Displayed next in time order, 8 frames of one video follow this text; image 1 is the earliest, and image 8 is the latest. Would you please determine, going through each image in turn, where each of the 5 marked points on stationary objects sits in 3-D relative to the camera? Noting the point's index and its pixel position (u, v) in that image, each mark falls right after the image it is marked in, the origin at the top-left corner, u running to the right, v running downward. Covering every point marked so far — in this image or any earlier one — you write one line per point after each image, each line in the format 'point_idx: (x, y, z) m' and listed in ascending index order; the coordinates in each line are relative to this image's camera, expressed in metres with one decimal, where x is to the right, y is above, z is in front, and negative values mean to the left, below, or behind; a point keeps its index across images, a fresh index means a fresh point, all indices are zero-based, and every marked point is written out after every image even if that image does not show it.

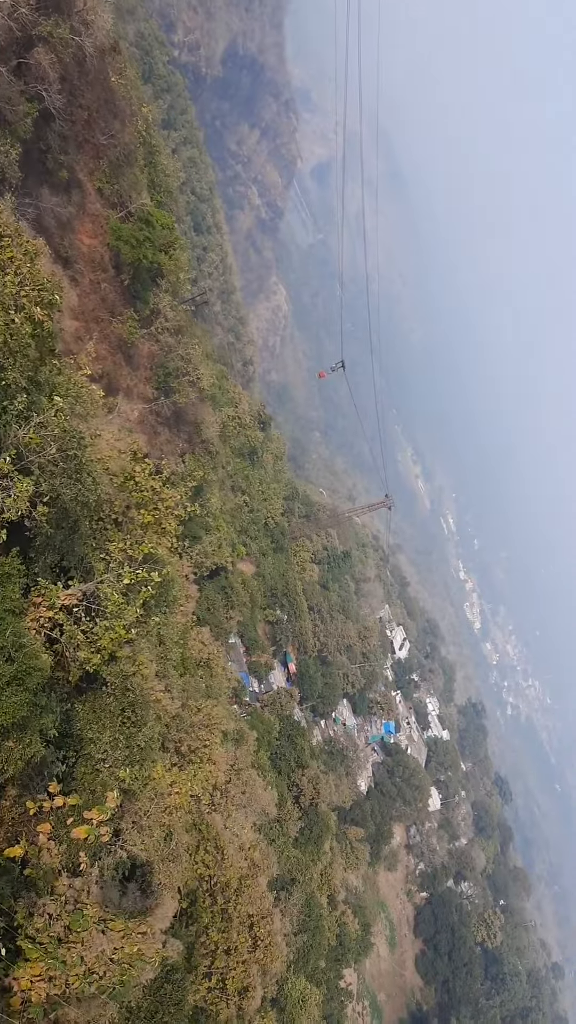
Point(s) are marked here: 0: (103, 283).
0: (-5.7, +7.1, +18.0) m
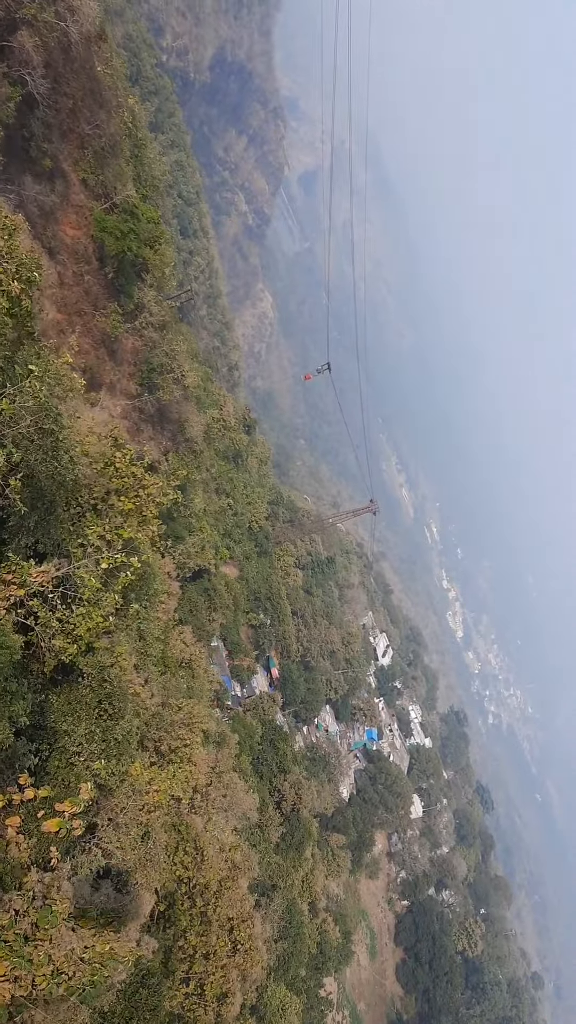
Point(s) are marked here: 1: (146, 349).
0: (-6.1, +7.2, +17.8) m
1: (-4.9, +5.6, +19.9) m
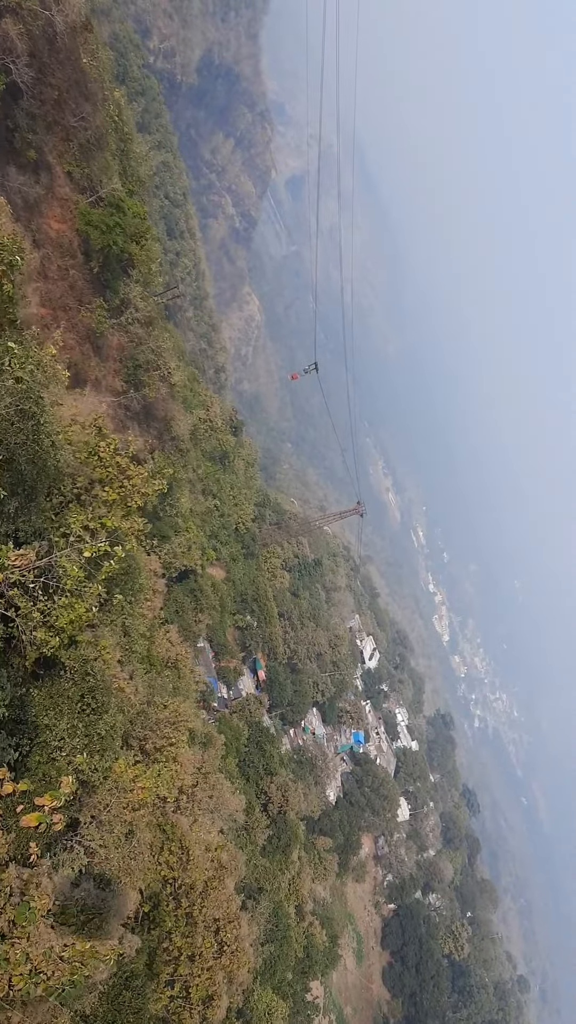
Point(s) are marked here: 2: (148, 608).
0: (-6.5, +7.3, +17.5) m
1: (-5.3, +5.6, +19.7) m
2: (-4.2, -2.7, +17.2) m
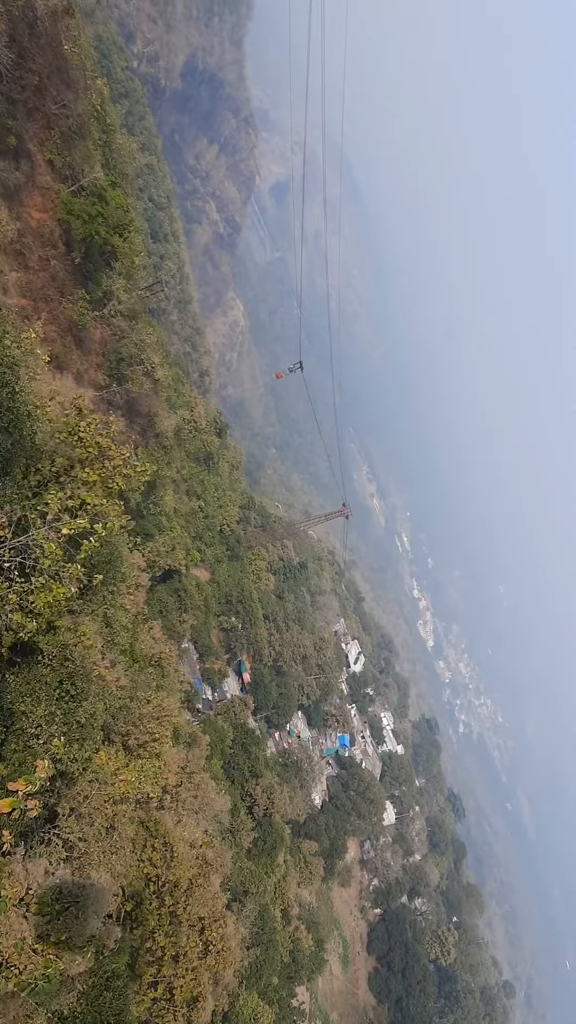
0: (-7.0, +7.5, +17.2) m
1: (-5.8, +5.8, +19.4) m
2: (-4.6, -2.5, +16.8) m
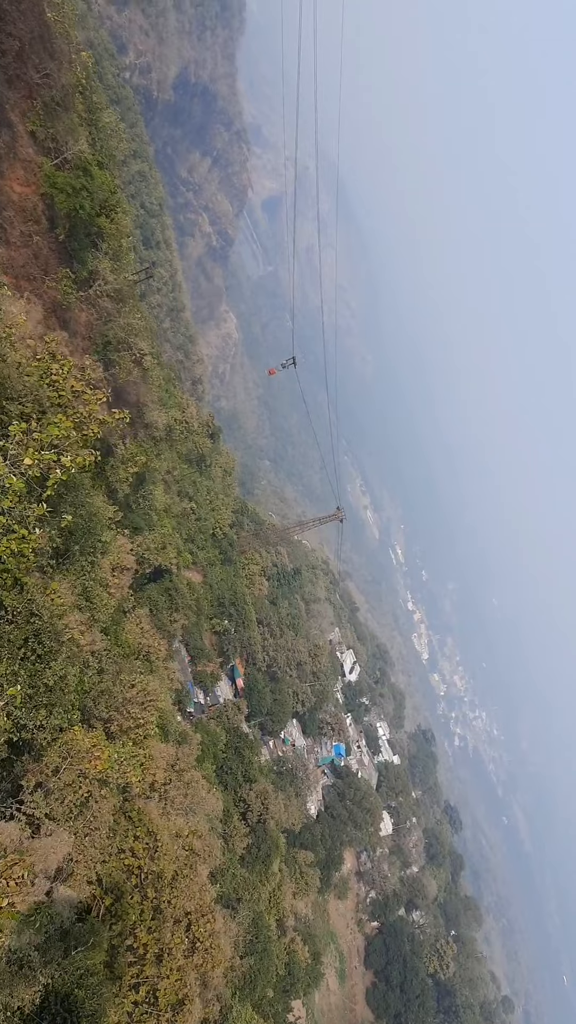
0: (-7.2, +7.9, +16.7) m
1: (-6.1, +6.2, +18.8) m
2: (-4.8, -2.0, +16.2) m
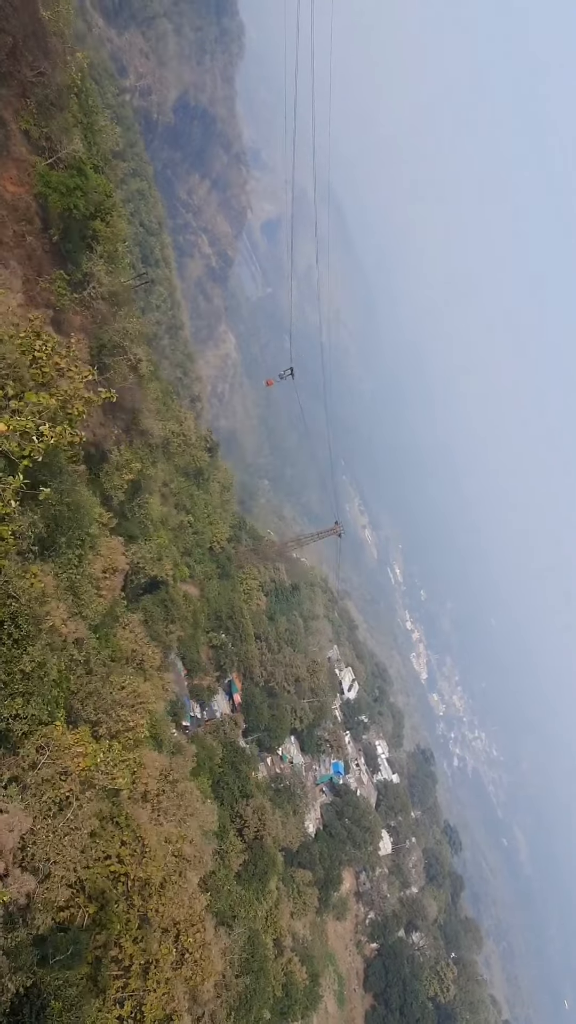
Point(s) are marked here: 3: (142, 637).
0: (-7.4, +7.9, +16.5) m
1: (-6.2, +6.1, +18.7) m
2: (-4.9, -2.0, +15.8) m
3: (-4.7, -4.0, +18.6) m
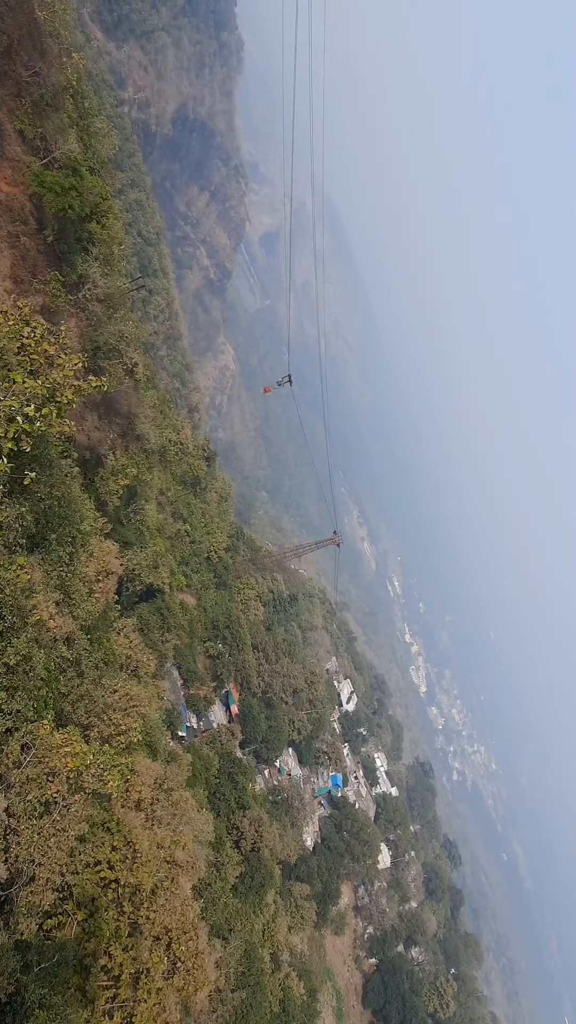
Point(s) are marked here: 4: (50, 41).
0: (-7.5, +7.8, +16.4) m
1: (-6.3, +6.0, +18.5) m
2: (-5.0, -2.1, +15.5) m
3: (-4.8, -4.0, +18.3) m
4: (-6.9, +13.4, +16.8) m
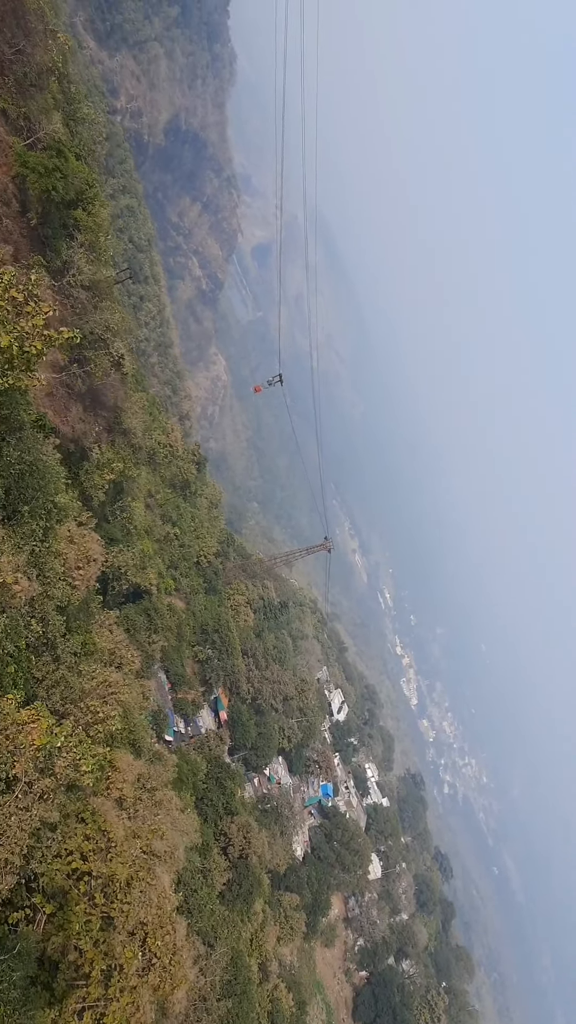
0: (-7.8, +8.1, +16.1) m
1: (-6.7, +6.3, +18.1) m
2: (-5.3, -1.7, +15.0) m
3: (-5.2, -3.7, +17.8) m
4: (-7.2, +13.7, +16.5) m
